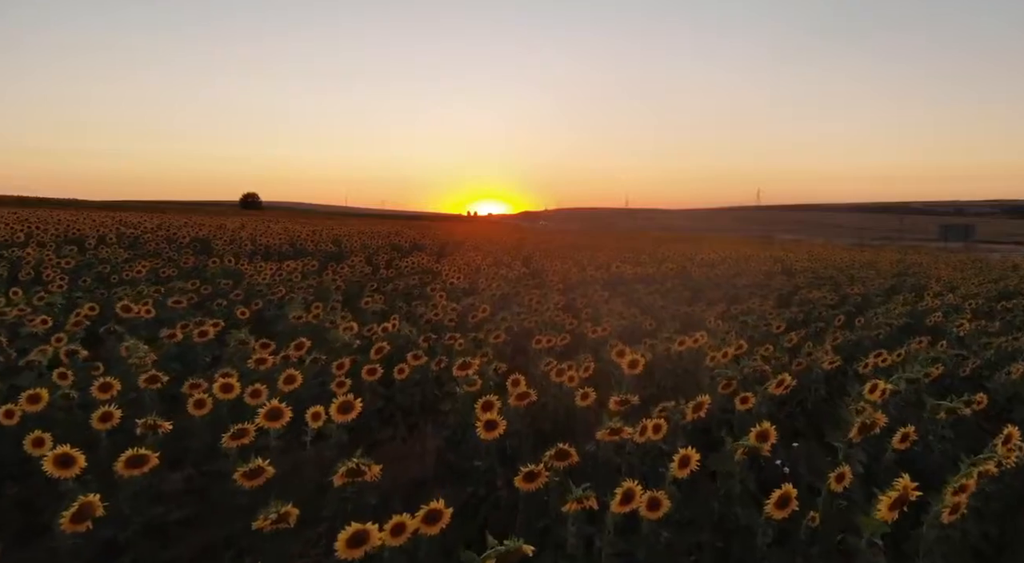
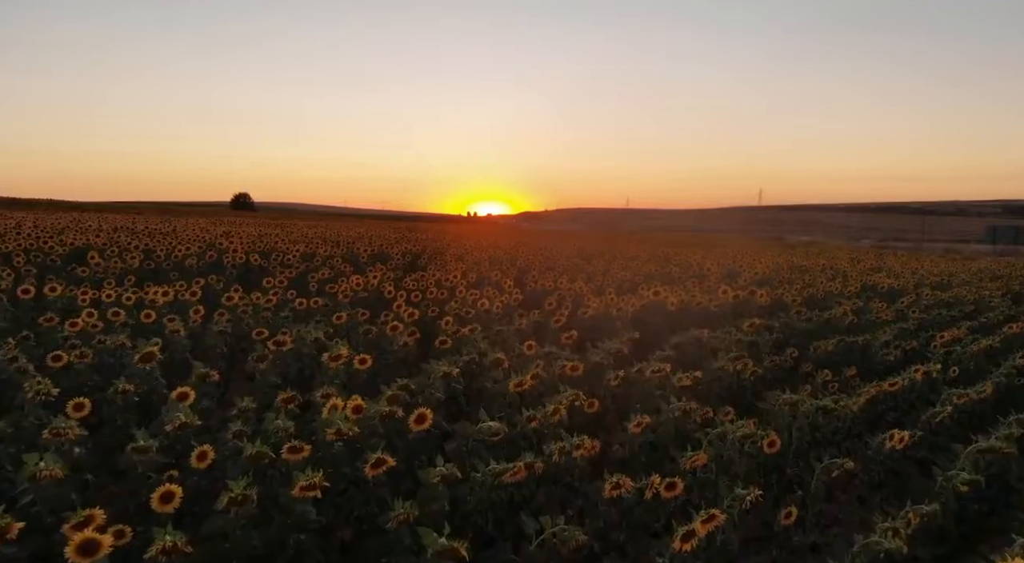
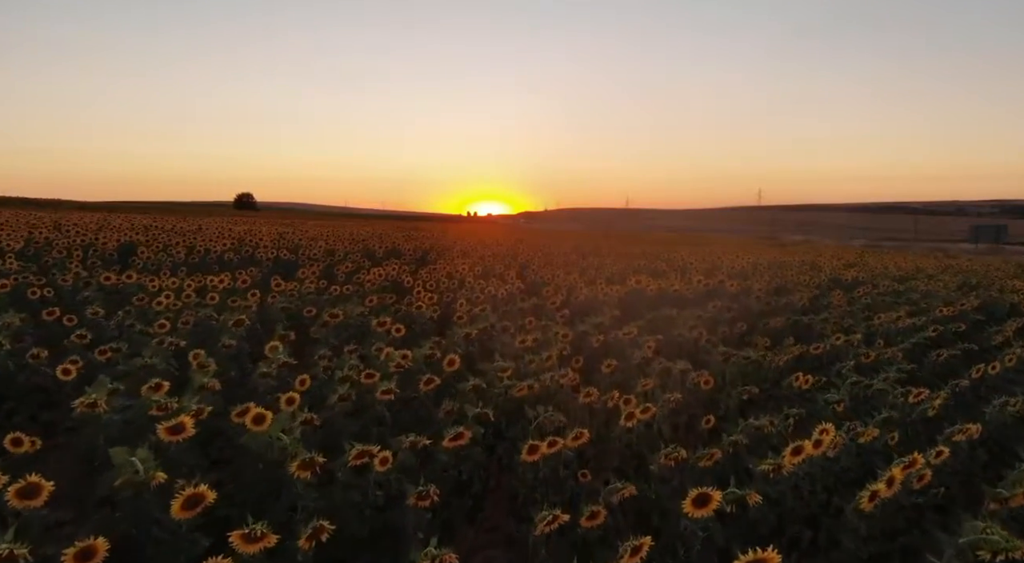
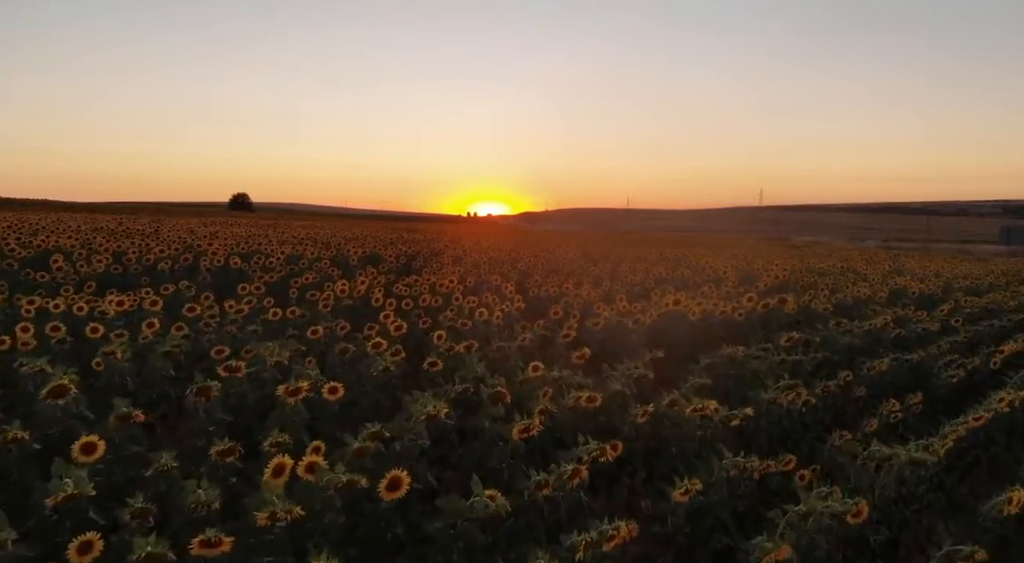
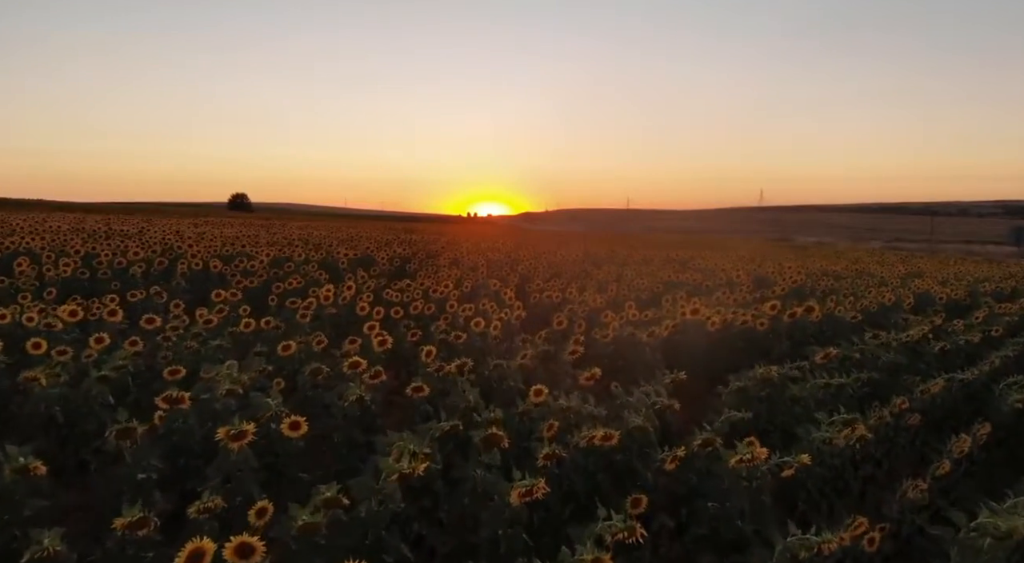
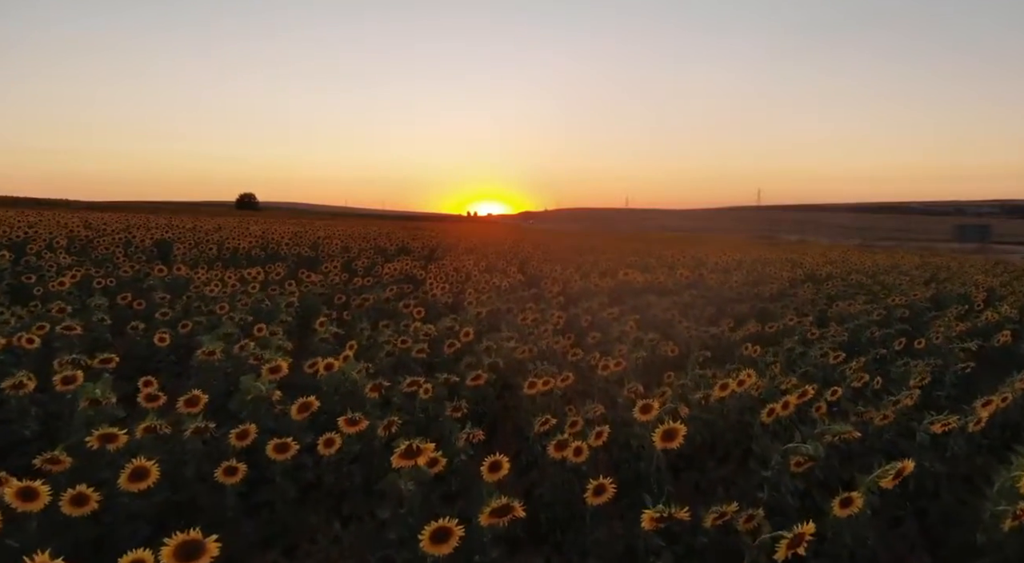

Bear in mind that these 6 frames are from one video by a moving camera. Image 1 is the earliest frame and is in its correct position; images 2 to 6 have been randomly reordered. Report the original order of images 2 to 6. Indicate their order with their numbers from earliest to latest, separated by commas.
6, 3, 2, 4, 5
